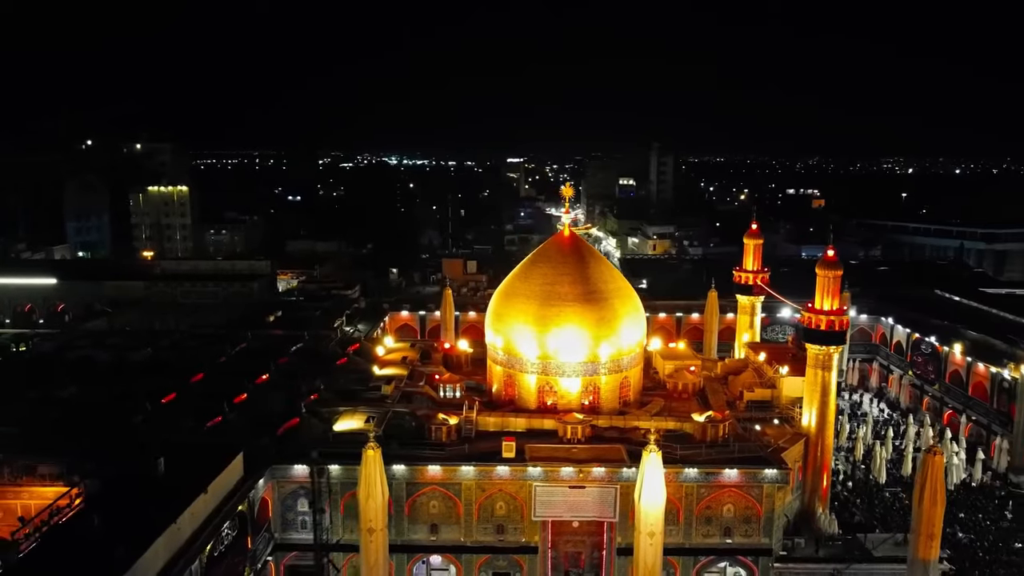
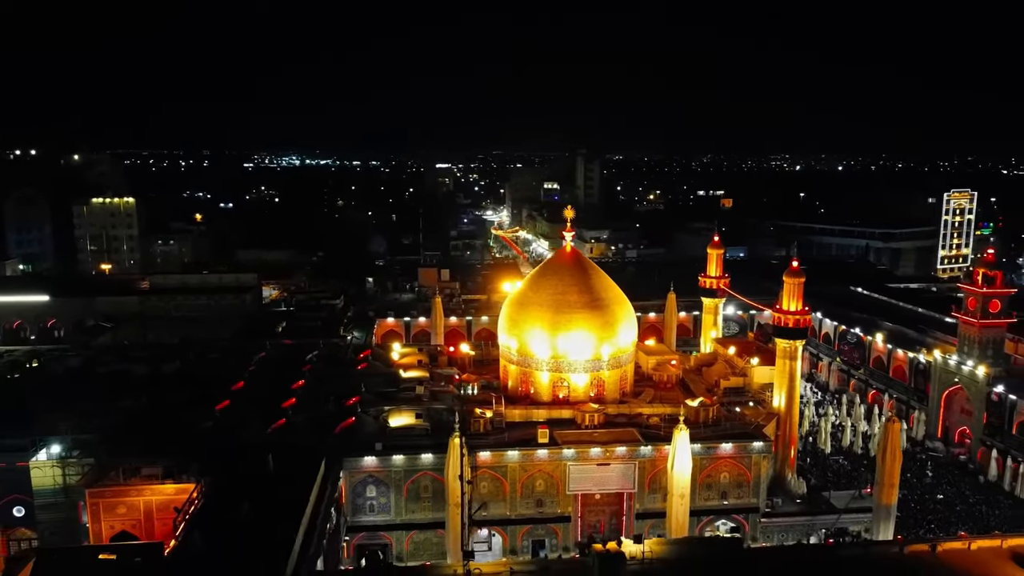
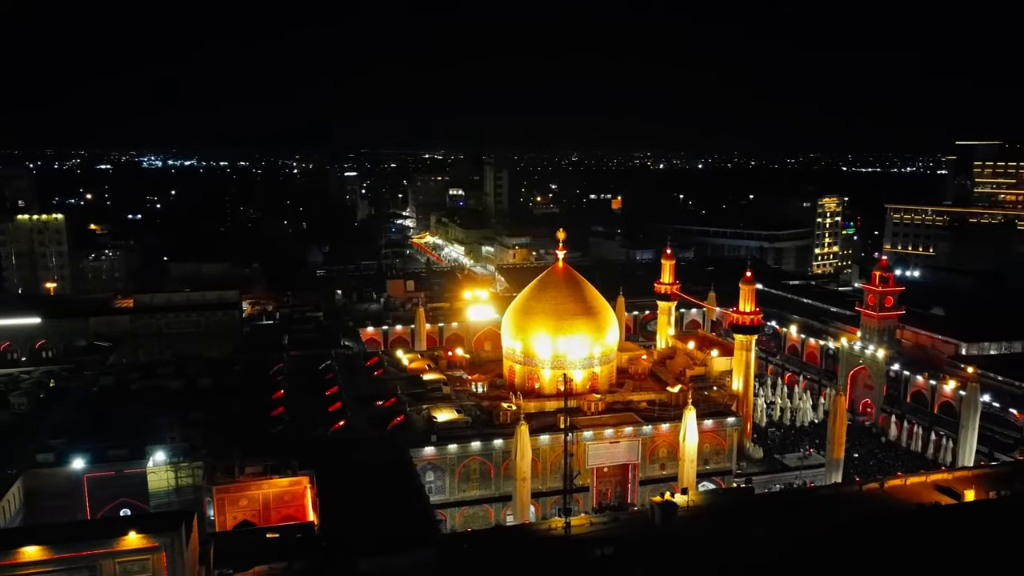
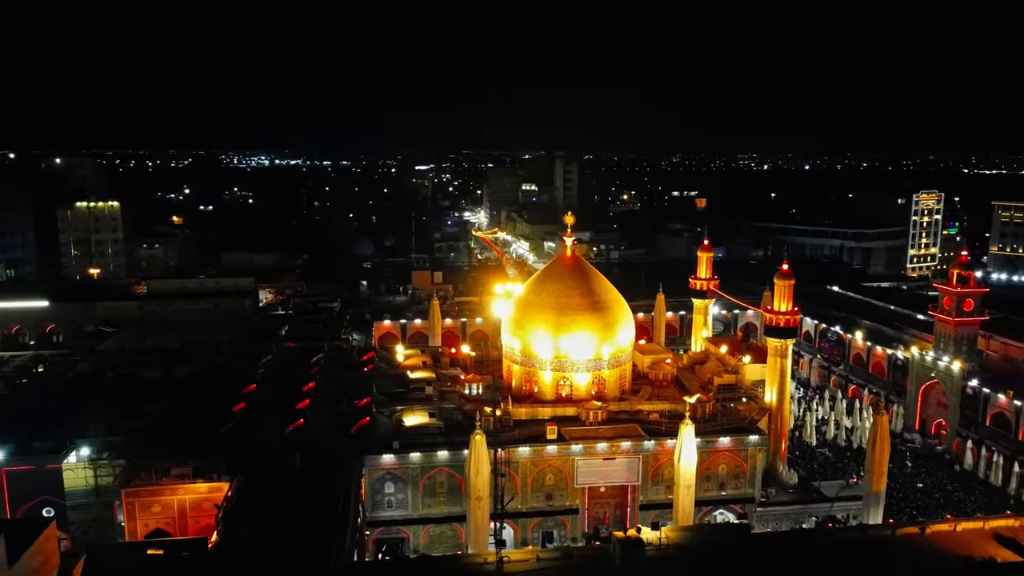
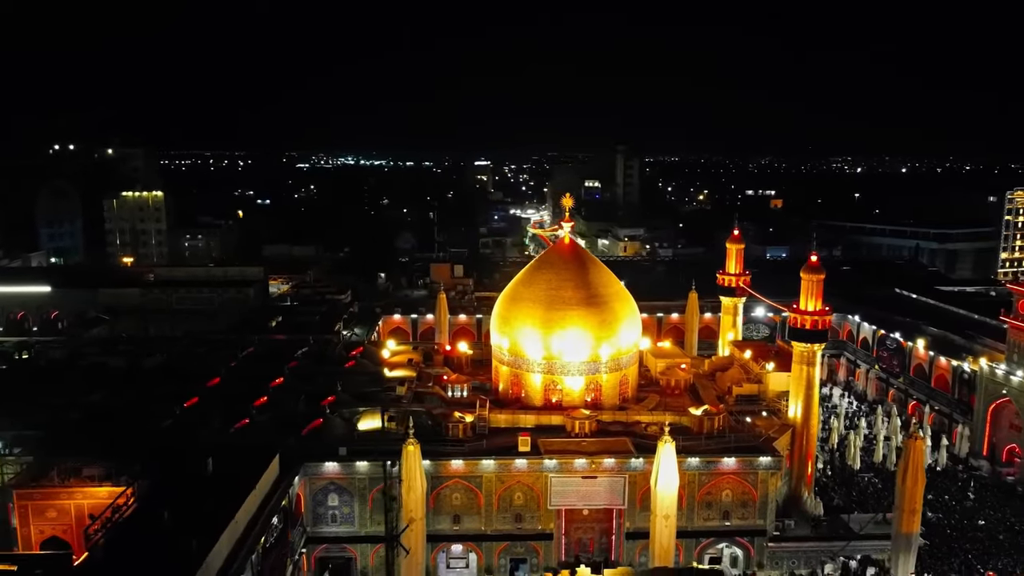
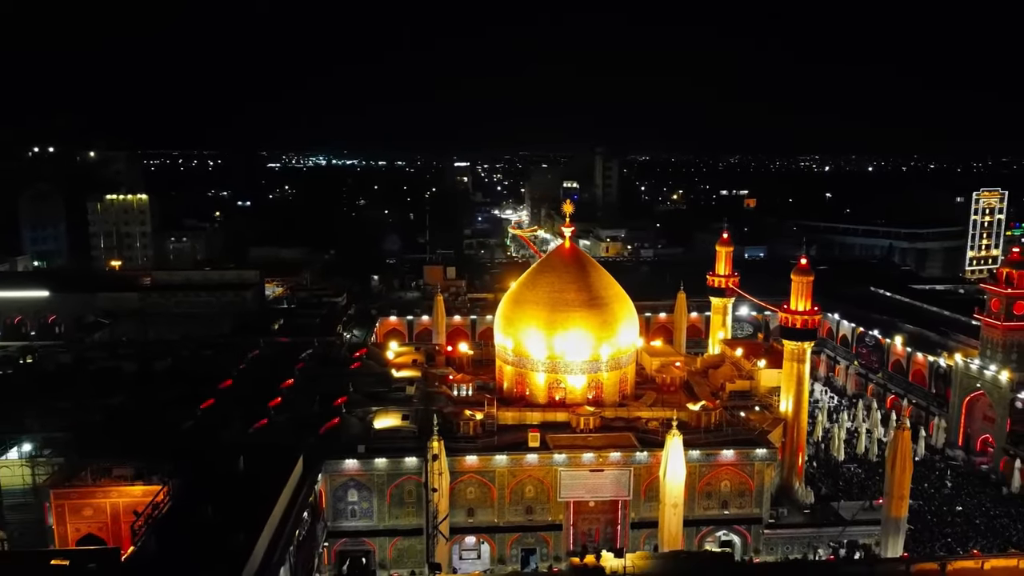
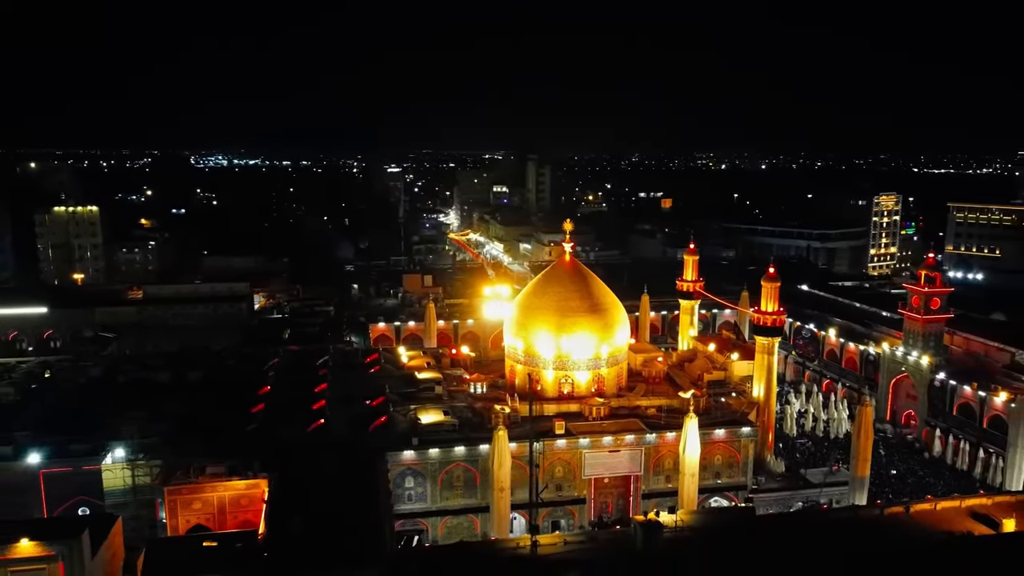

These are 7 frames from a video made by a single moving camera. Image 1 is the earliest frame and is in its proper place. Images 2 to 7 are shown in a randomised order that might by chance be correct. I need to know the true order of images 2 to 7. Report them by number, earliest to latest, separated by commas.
5, 6, 2, 4, 7, 3
